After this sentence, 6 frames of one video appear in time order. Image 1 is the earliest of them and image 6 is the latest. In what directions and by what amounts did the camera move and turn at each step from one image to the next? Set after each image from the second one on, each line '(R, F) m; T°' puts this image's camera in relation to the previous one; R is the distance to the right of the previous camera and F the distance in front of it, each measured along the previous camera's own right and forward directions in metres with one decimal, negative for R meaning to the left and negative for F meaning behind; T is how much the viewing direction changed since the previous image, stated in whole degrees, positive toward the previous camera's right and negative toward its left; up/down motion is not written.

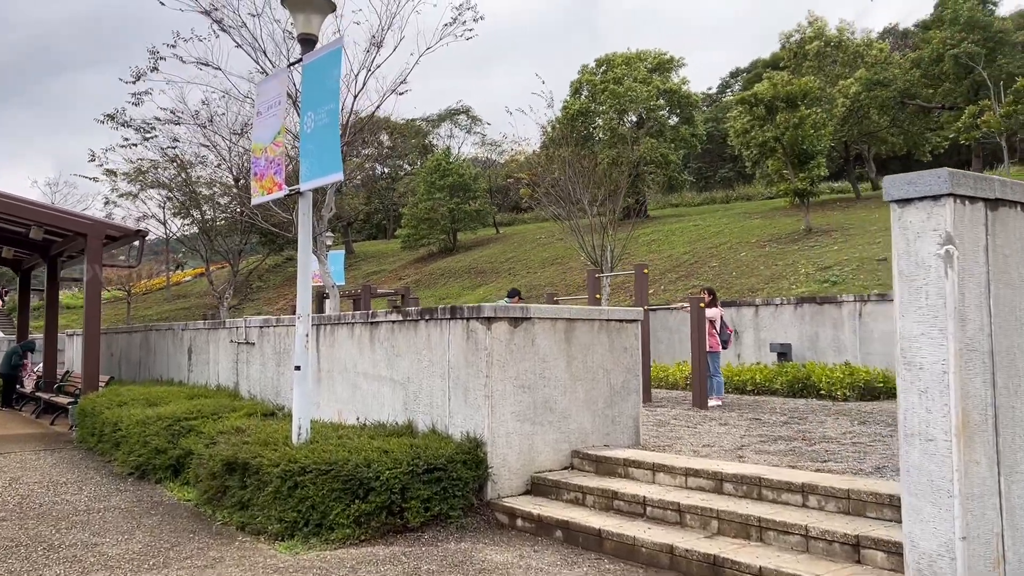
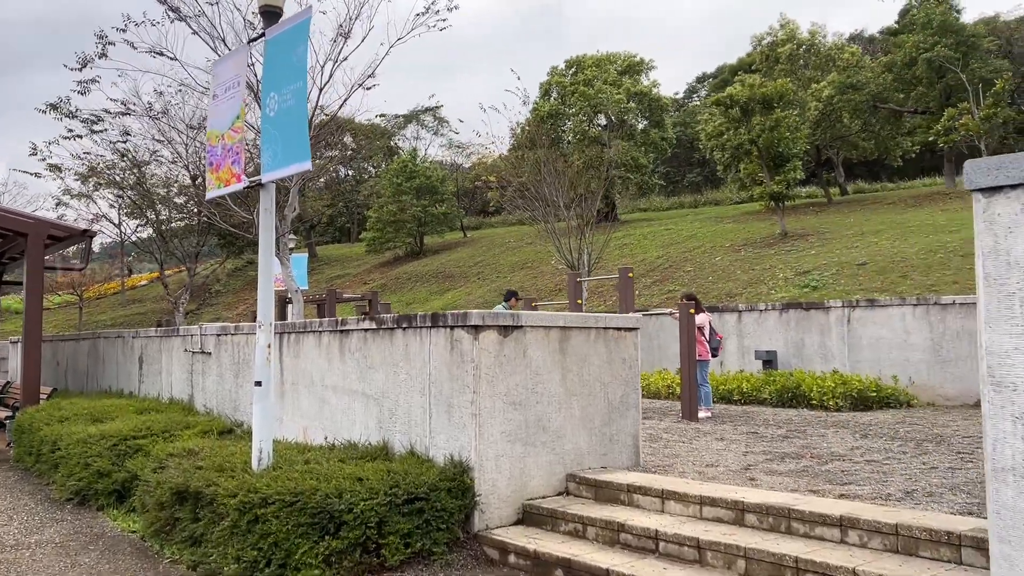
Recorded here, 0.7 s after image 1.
(-0.1, +0.6) m; +2°
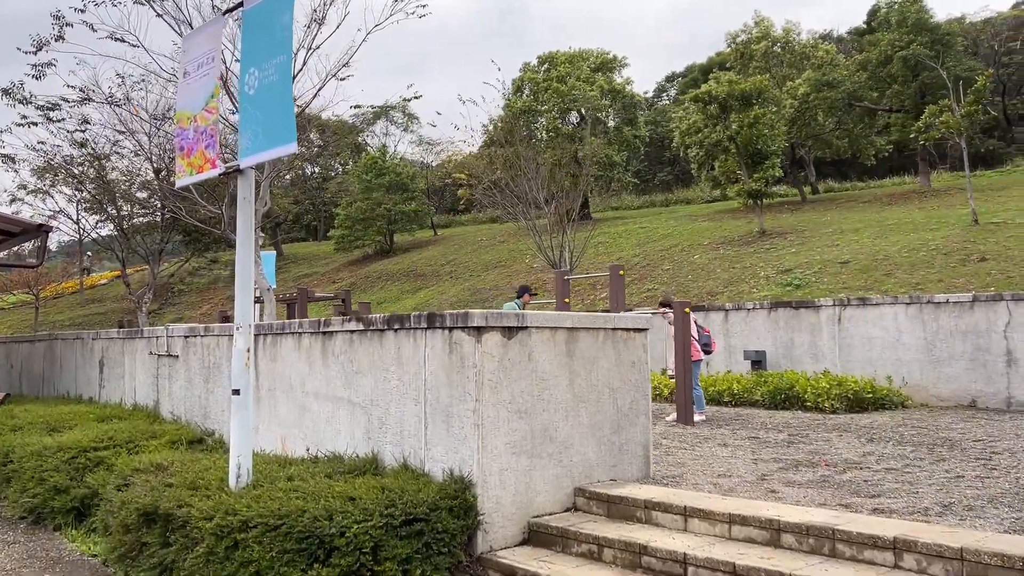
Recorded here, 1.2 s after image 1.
(-0.2, +0.4) m; +2°
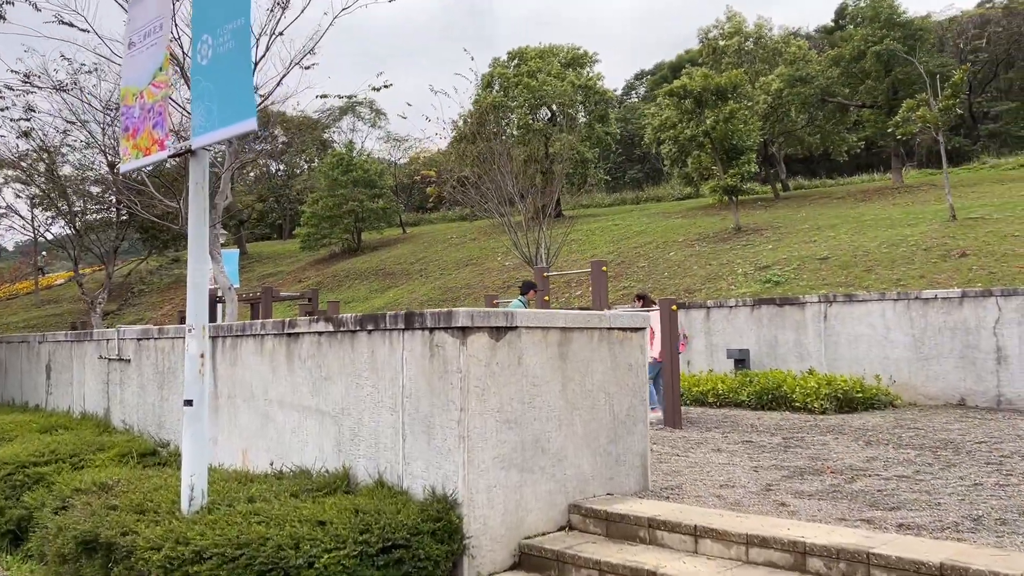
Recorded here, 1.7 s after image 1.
(-0.1, +0.4) m; +2°
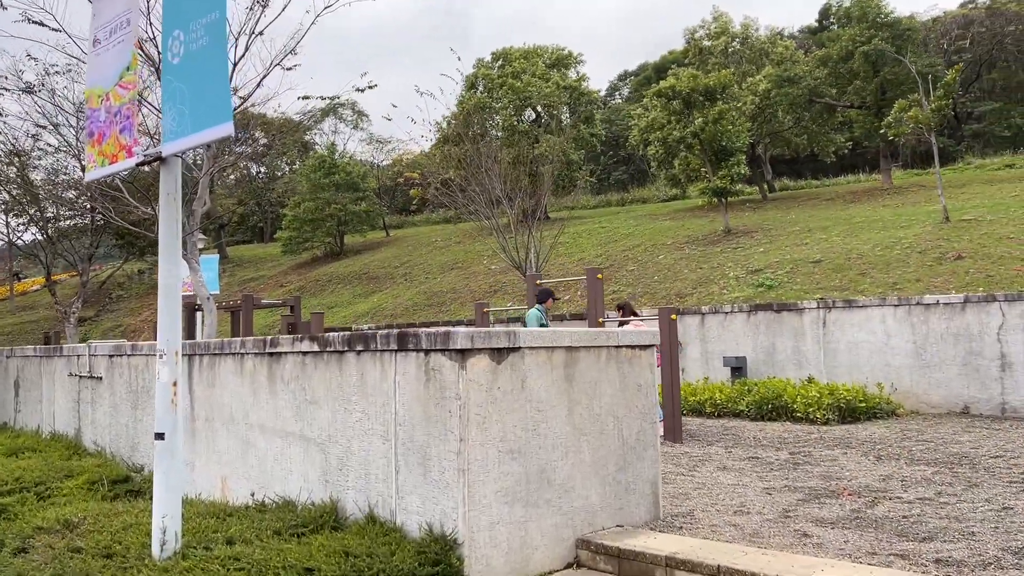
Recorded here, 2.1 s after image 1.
(-0.1, +0.3) m; +1°
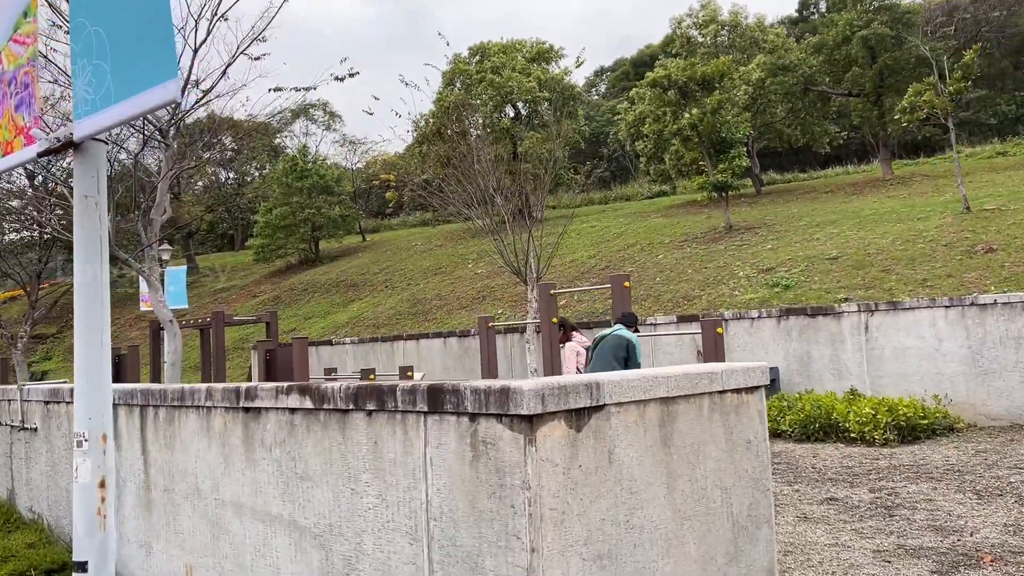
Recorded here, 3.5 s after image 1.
(-0.3, +1.1) m; +2°
